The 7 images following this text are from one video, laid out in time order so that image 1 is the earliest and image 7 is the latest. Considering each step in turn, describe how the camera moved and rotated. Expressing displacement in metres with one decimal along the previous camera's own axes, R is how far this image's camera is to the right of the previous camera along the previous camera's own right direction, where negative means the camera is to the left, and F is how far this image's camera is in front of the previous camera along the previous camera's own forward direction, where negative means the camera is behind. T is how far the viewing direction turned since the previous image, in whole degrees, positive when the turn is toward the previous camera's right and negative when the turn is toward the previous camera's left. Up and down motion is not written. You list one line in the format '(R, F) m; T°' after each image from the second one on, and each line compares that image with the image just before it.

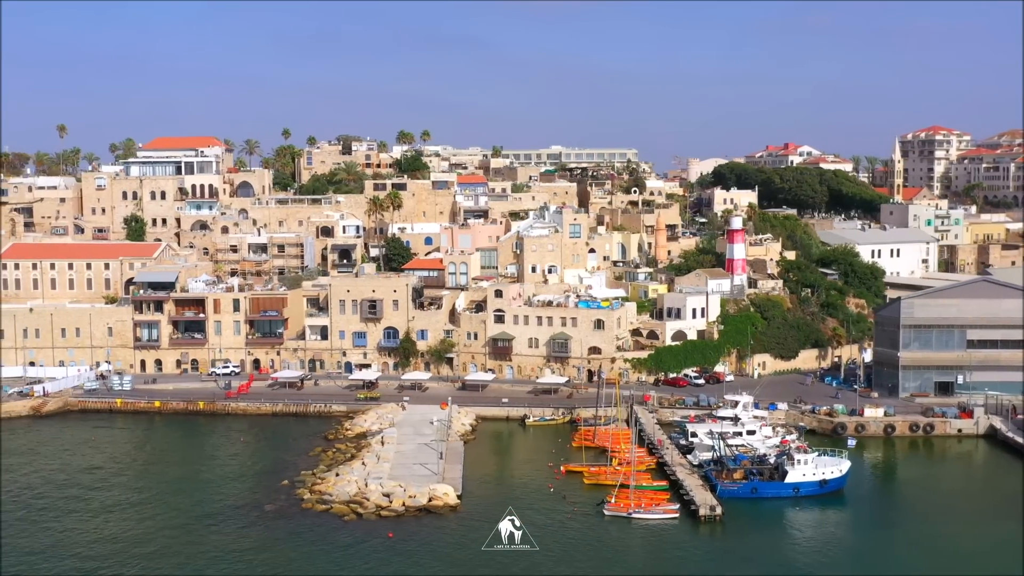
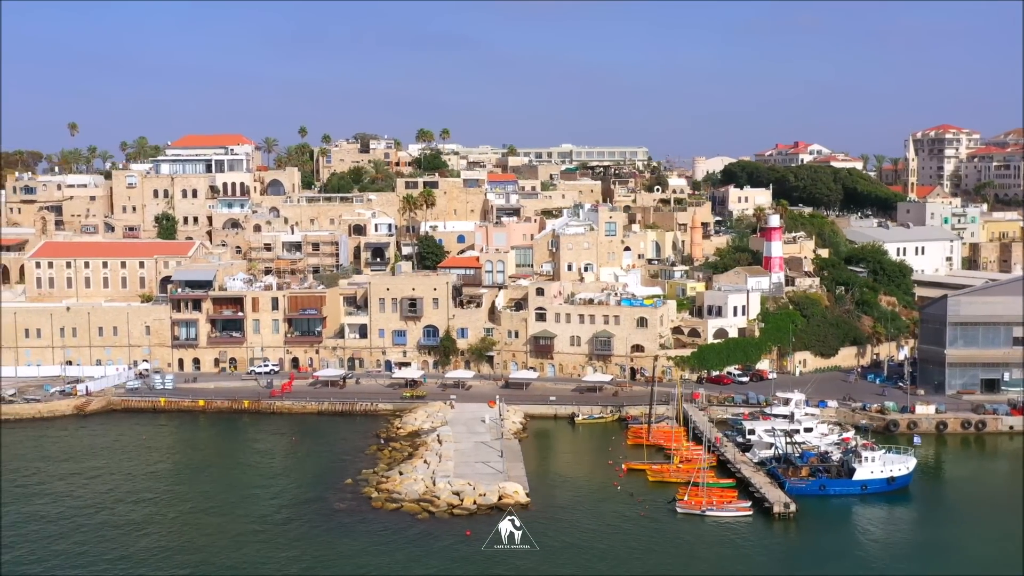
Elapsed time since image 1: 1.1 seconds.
(-3.0, +0.1) m; +1°
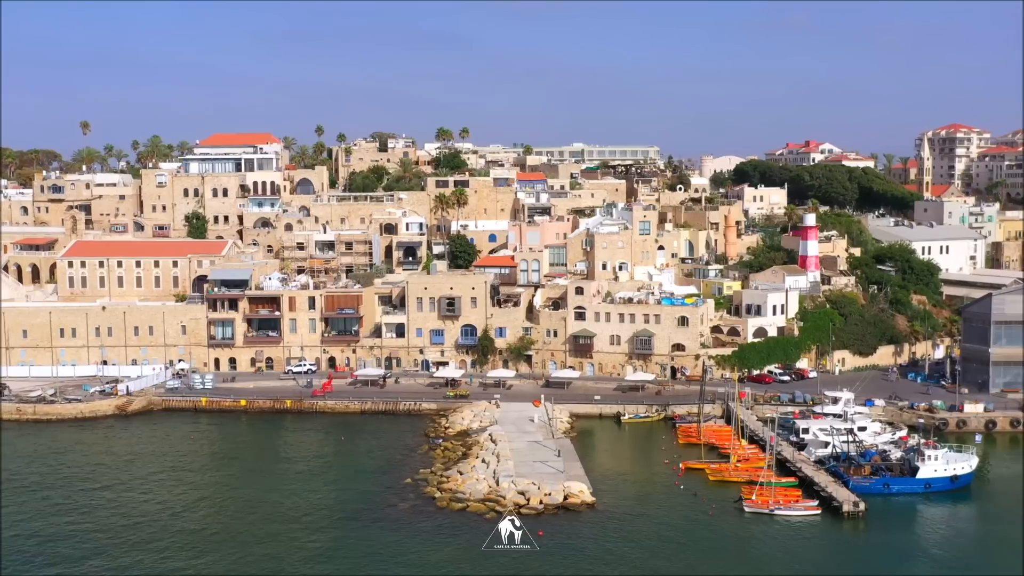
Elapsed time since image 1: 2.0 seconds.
(-2.7, +0.1) m; 0°
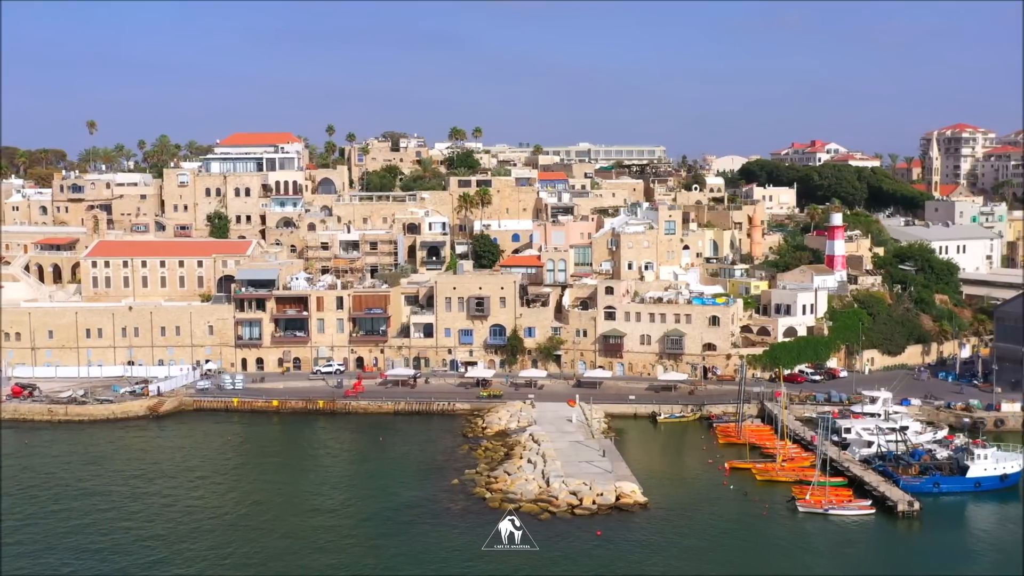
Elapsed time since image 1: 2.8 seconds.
(-2.3, +0.1) m; +1°
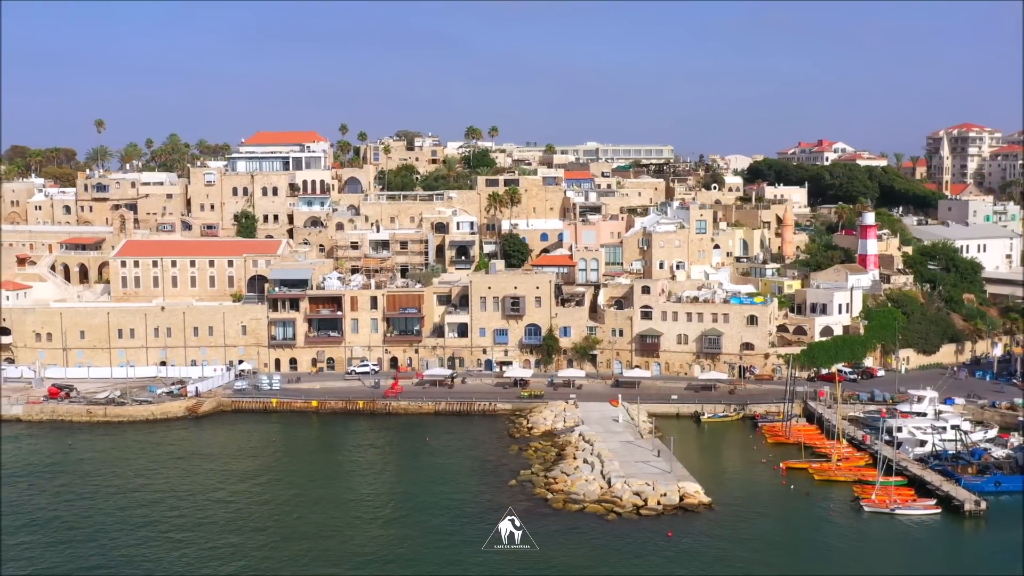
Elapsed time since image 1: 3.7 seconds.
(-2.8, +0.2) m; +1°
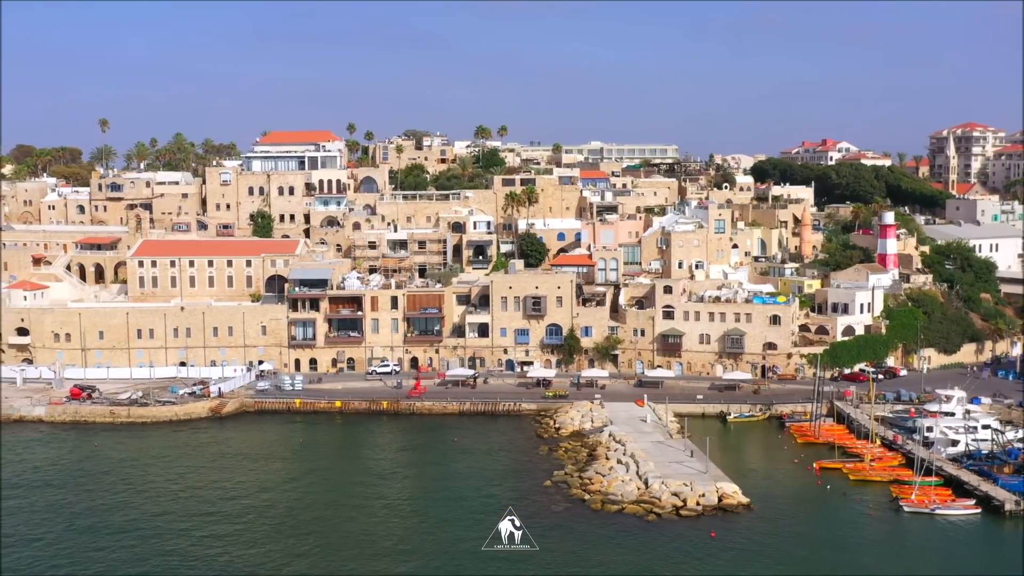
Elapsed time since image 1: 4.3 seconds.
(-1.7, +0.2) m; 0°
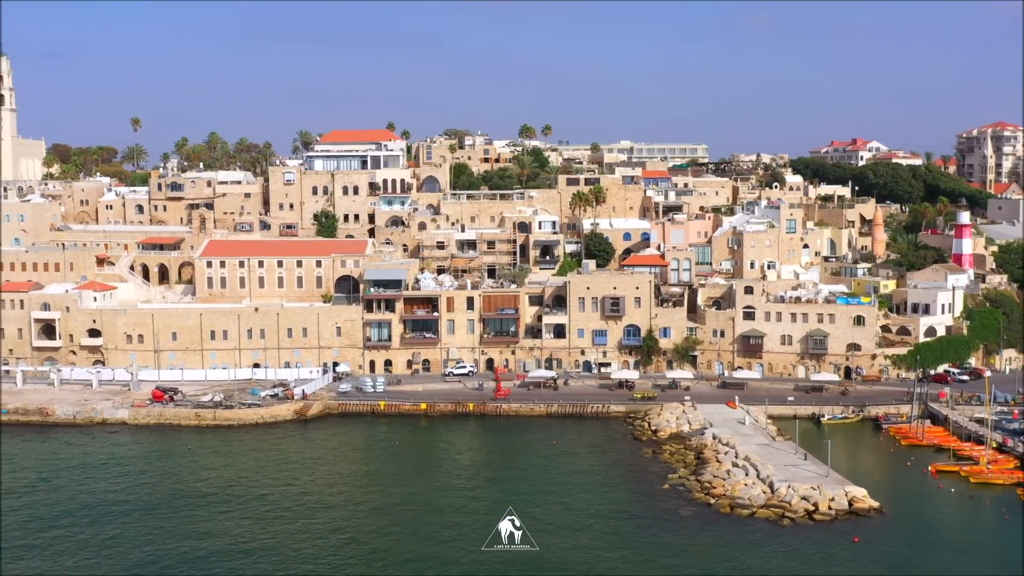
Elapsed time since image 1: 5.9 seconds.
(-4.8, +0.7) m; 0°
